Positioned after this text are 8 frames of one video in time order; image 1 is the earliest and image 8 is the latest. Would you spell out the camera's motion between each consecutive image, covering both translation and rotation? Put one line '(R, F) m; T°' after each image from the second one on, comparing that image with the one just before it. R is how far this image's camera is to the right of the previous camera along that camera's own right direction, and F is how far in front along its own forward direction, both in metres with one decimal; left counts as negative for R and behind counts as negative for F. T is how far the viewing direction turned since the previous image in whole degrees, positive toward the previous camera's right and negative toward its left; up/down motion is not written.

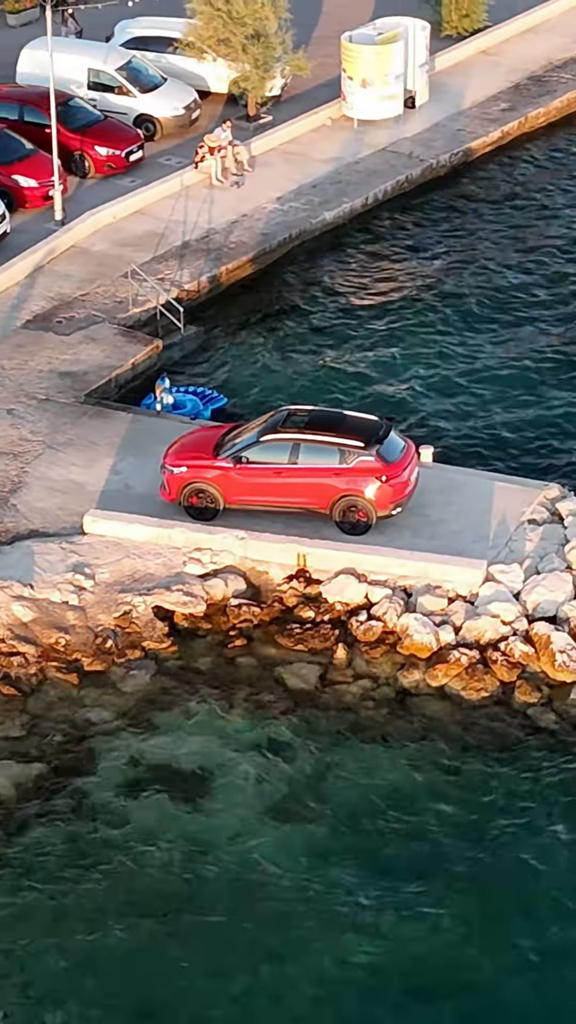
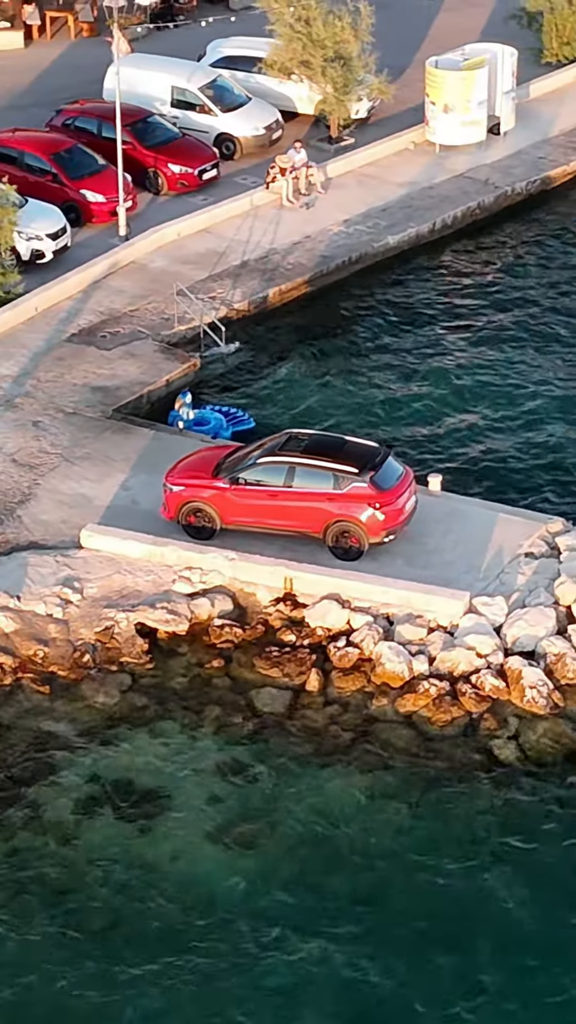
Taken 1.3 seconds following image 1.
(+2.4, +0.1) m; -6°
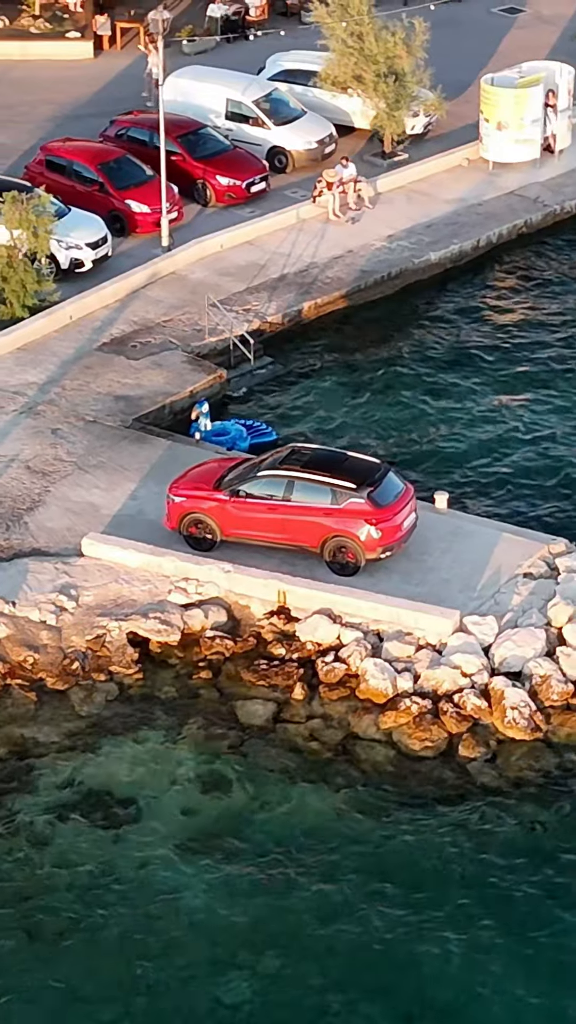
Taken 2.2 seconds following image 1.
(+1.5, 0.0) m; -4°
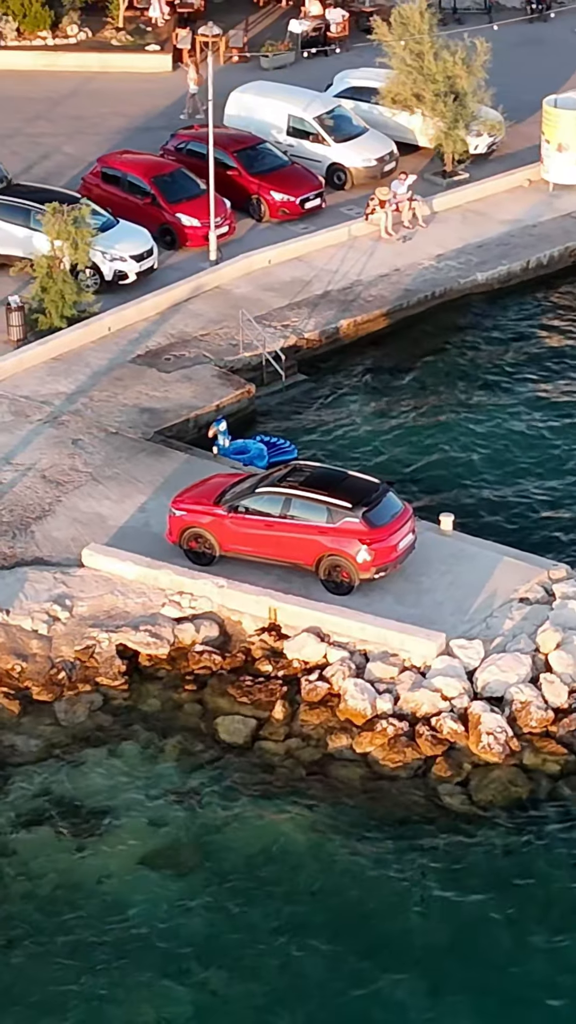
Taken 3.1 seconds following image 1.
(+1.8, +0.1) m; -4°
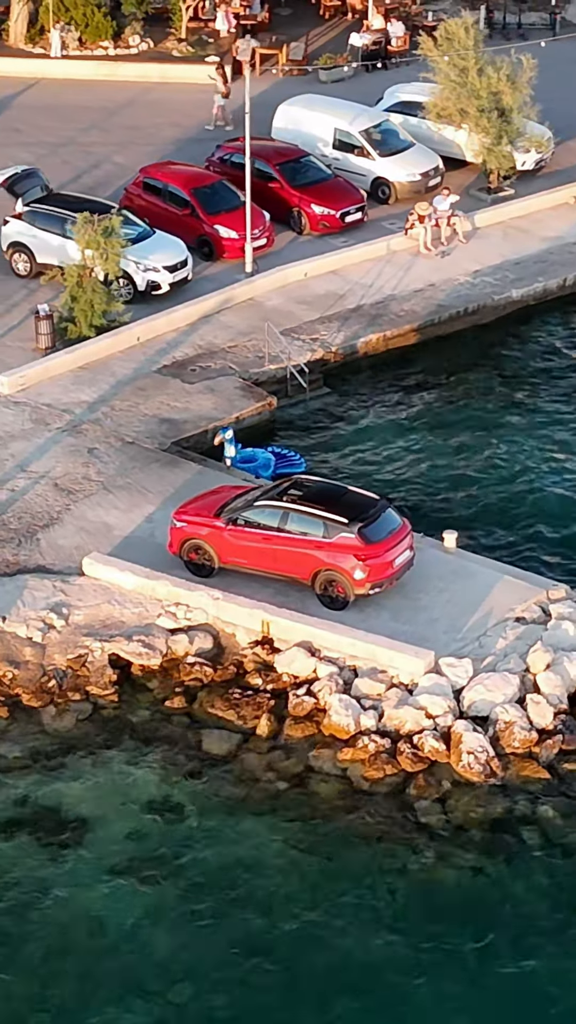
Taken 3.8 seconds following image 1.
(+1.3, 0.0) m; -3°
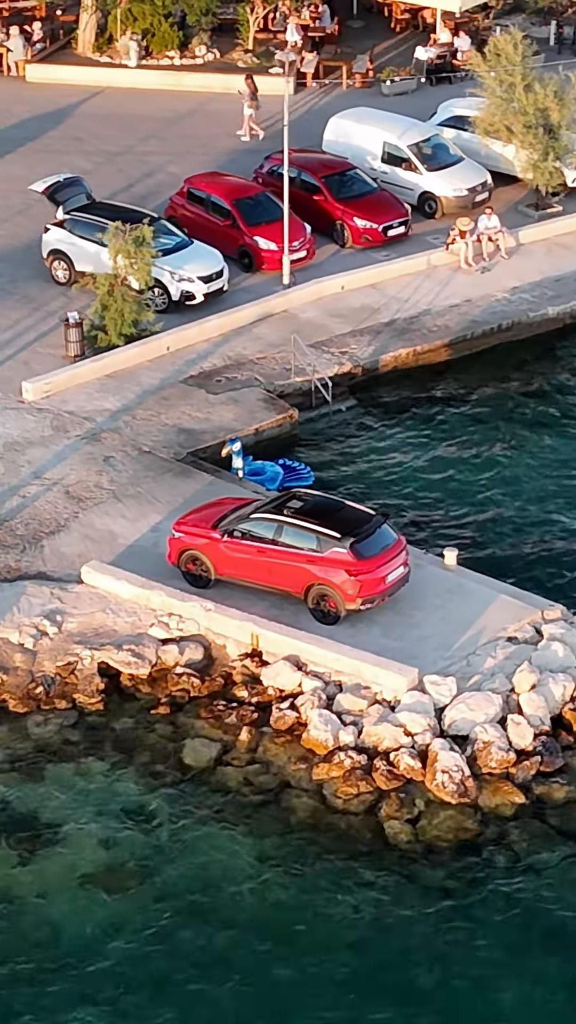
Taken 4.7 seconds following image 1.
(+1.5, +0.1) m; -4°
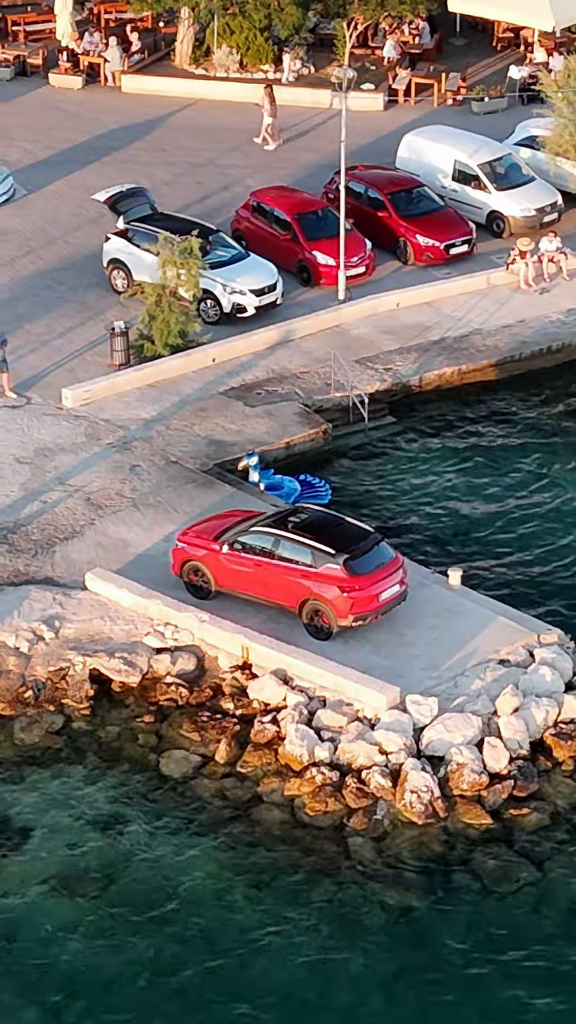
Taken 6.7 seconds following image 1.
(+2.0, +0.1) m; -5°
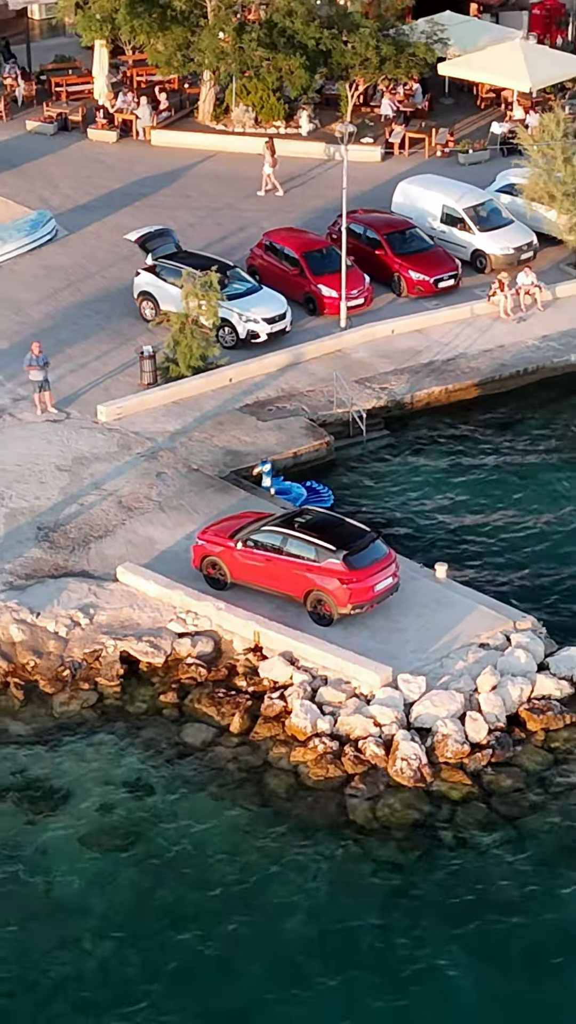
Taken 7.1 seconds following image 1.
(+0.1, -3.3) m; 0°
